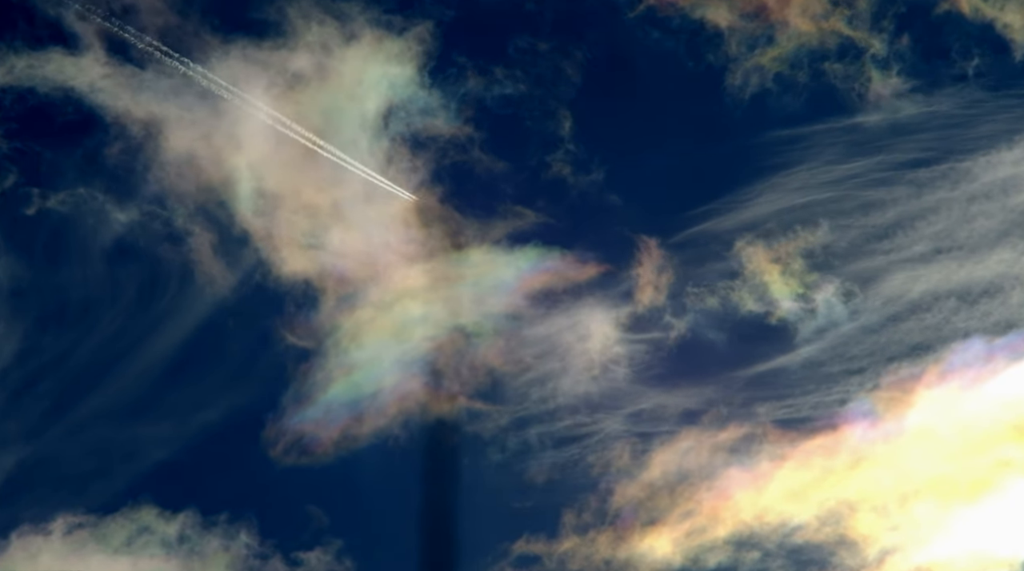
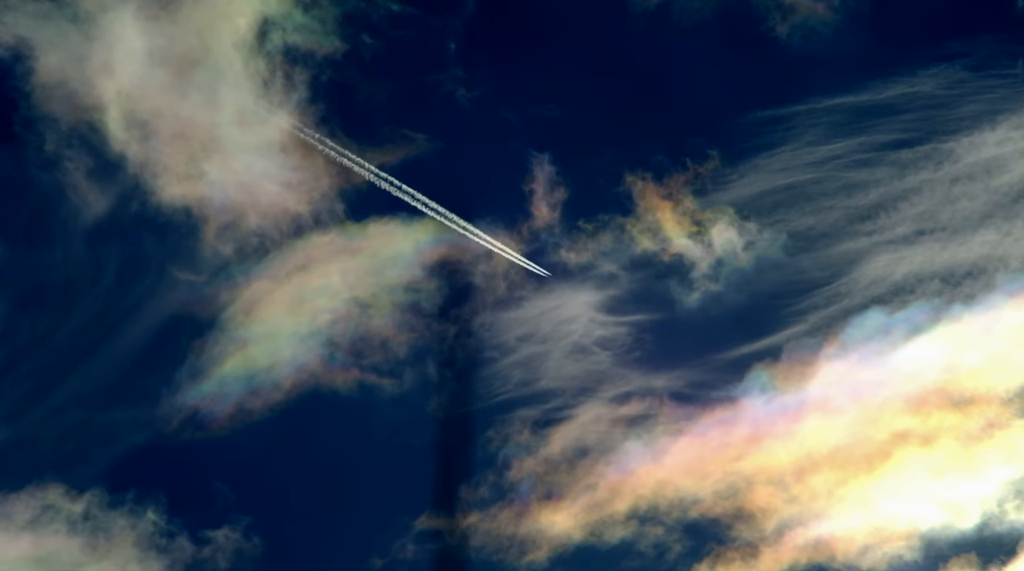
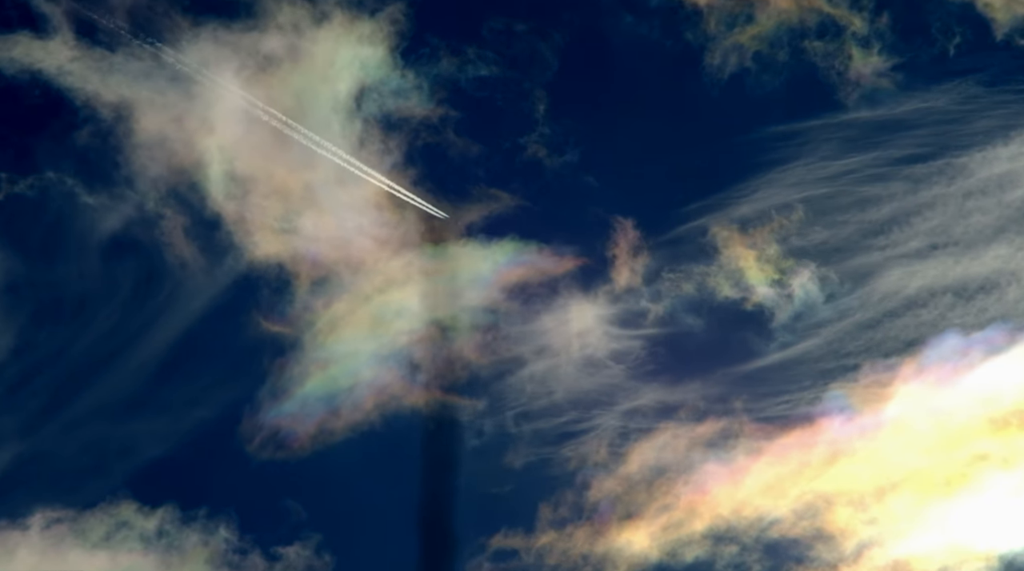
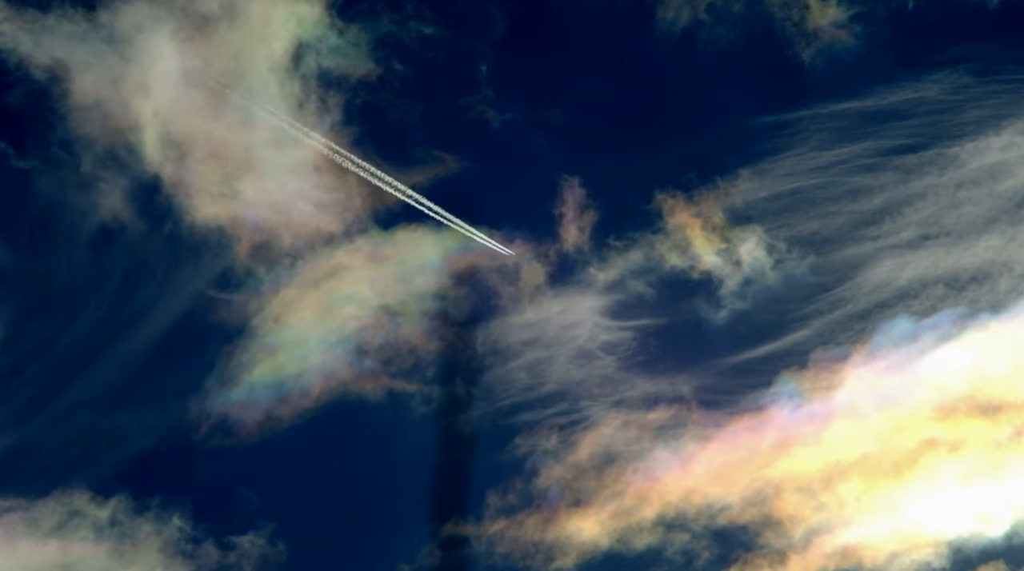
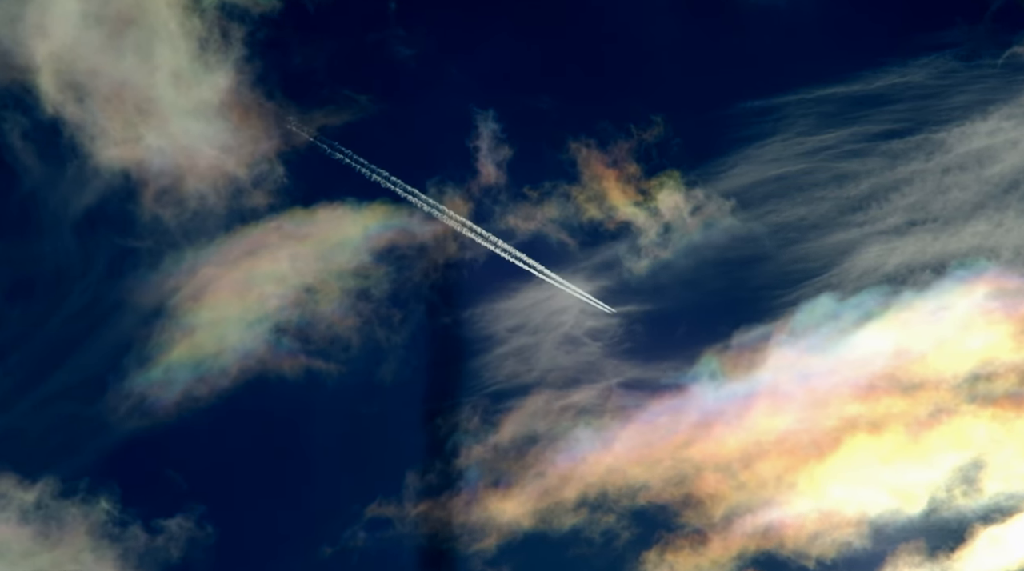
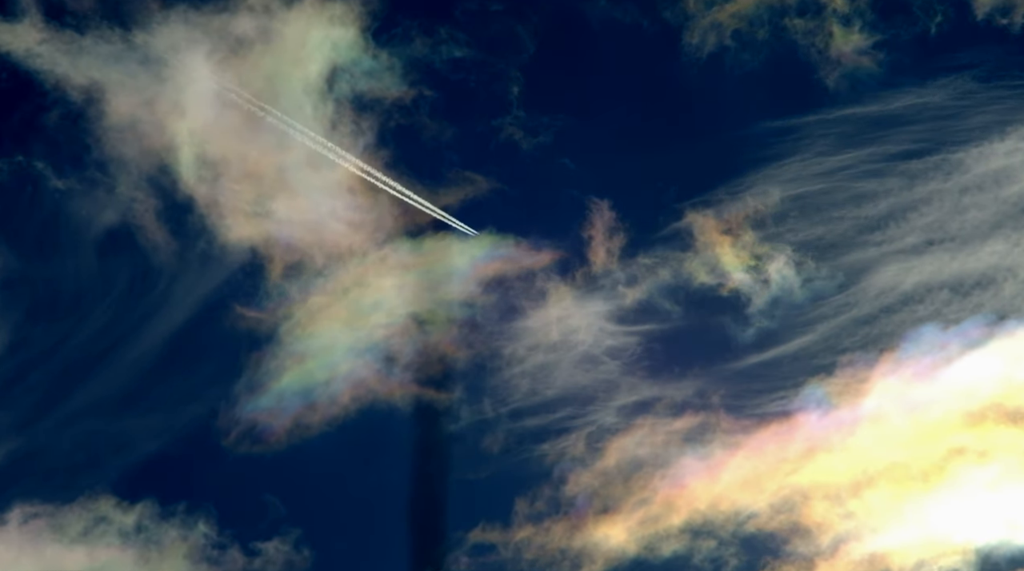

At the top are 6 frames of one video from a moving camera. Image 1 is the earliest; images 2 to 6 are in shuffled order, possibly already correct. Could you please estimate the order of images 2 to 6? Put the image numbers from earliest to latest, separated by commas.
3, 6, 4, 2, 5
